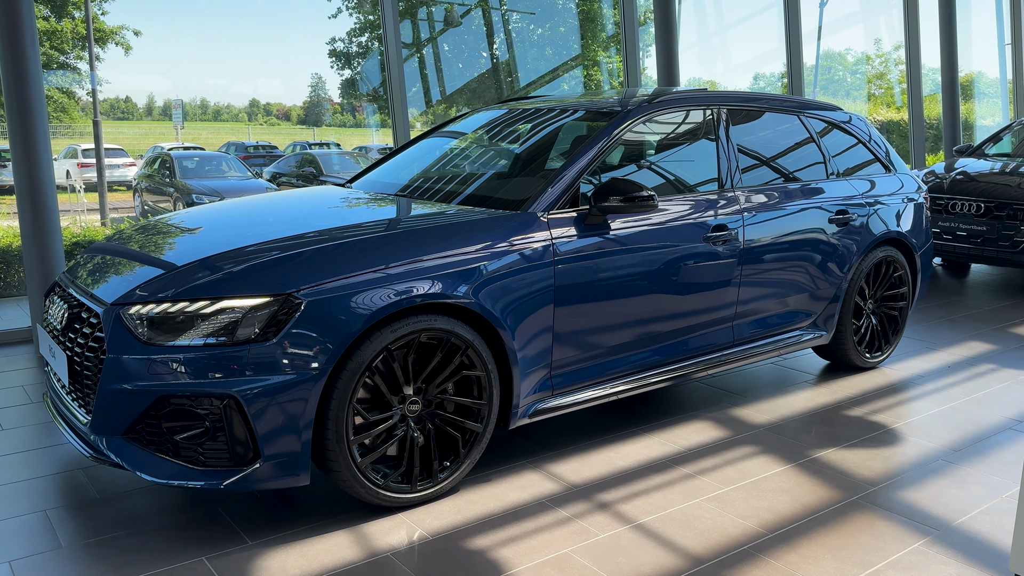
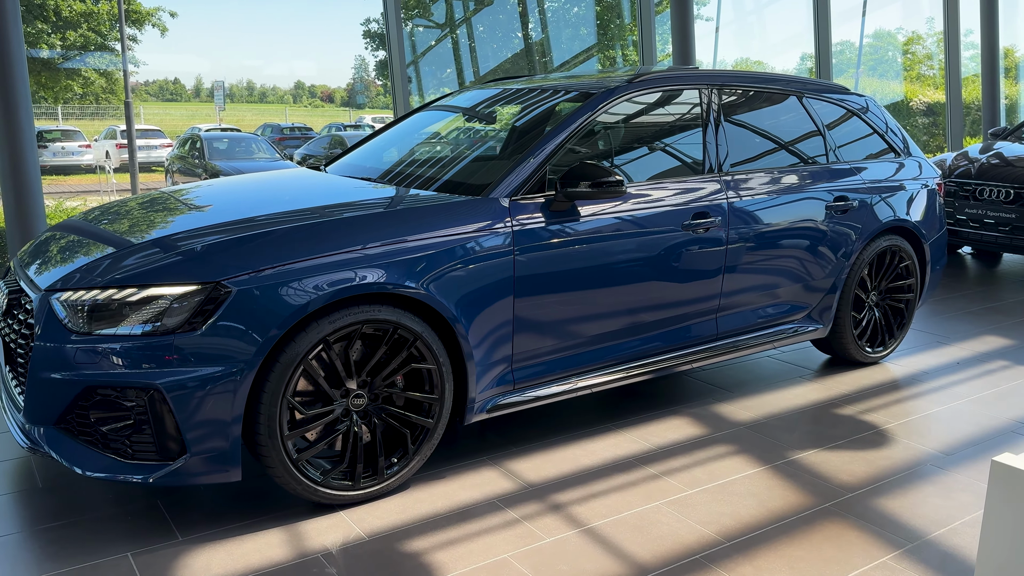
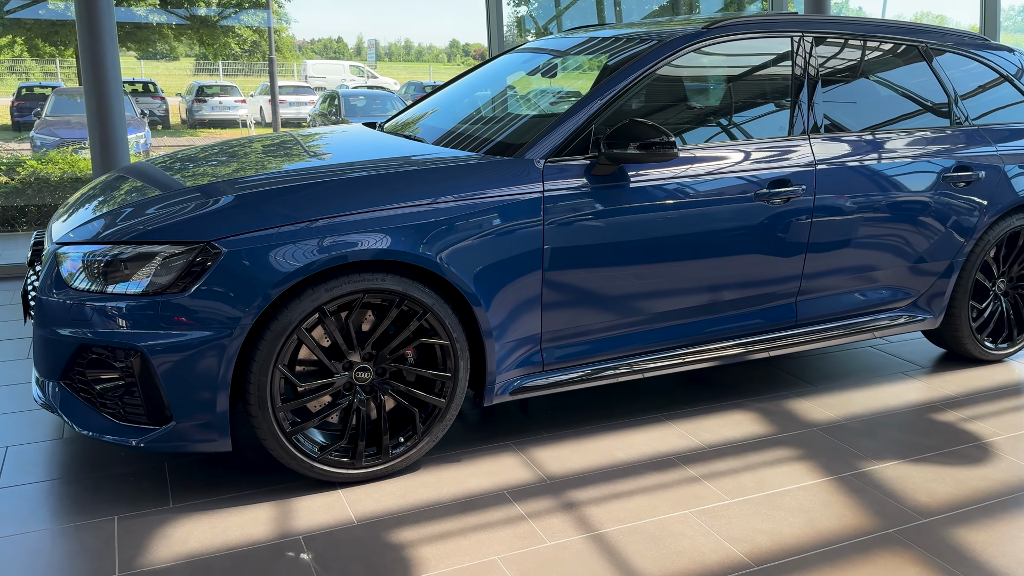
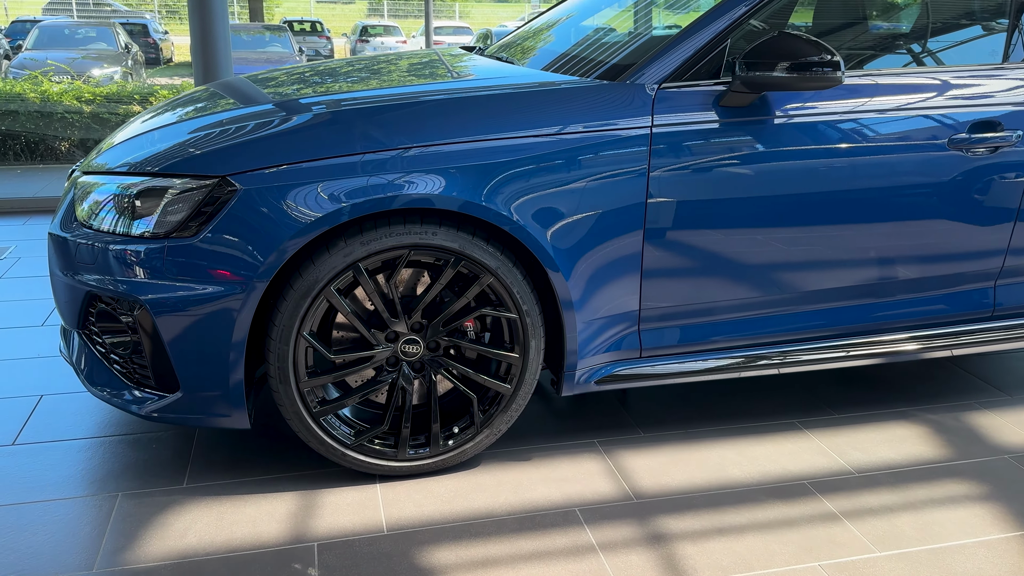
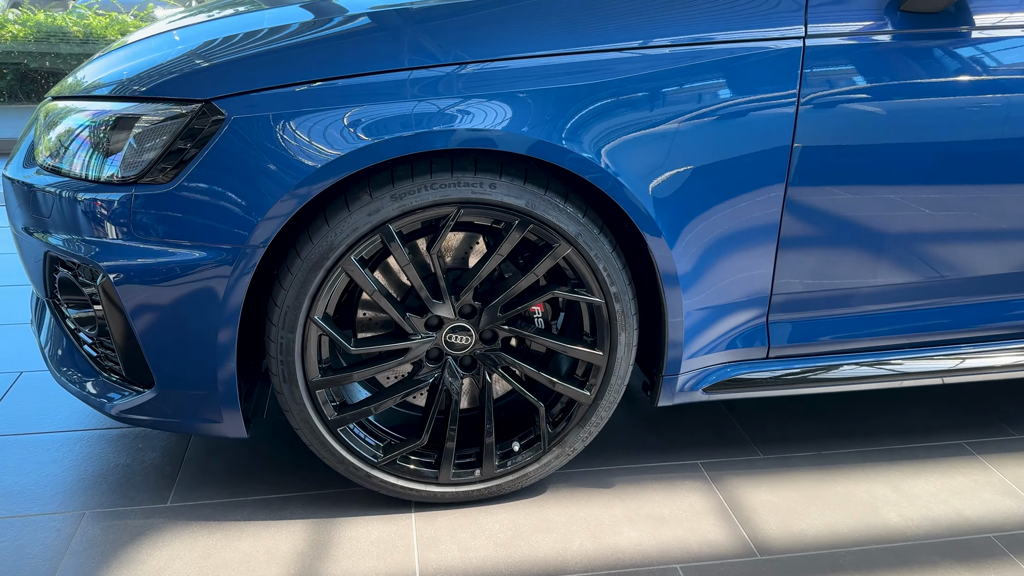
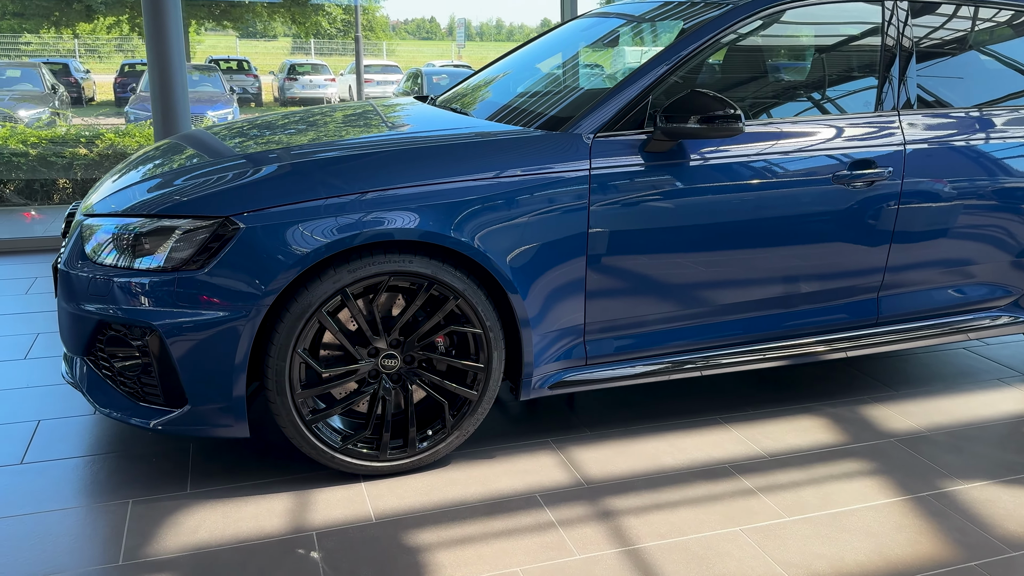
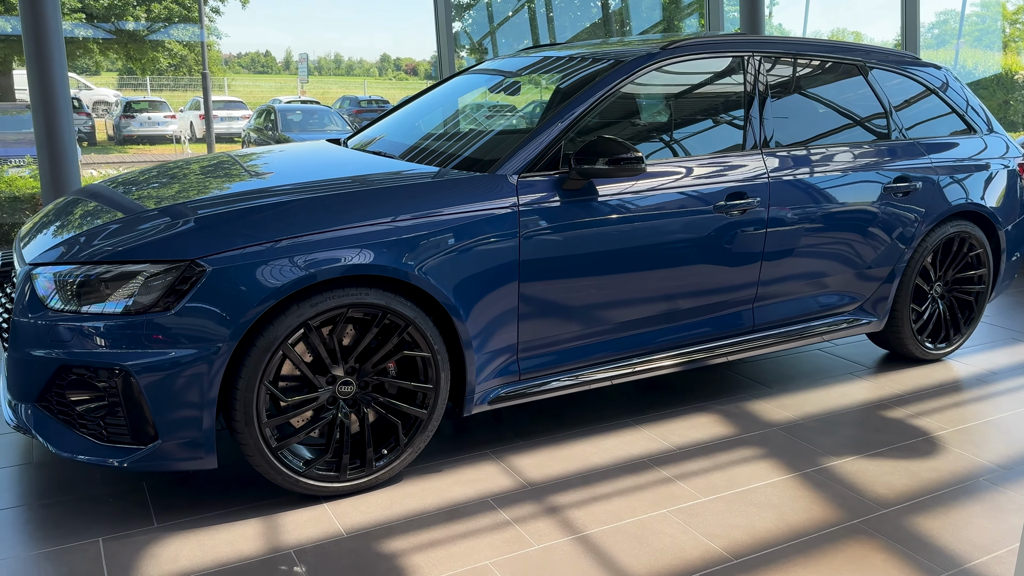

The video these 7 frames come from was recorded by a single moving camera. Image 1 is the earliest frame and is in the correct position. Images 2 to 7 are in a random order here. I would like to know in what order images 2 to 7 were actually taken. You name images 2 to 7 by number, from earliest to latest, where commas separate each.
2, 7, 3, 6, 4, 5
